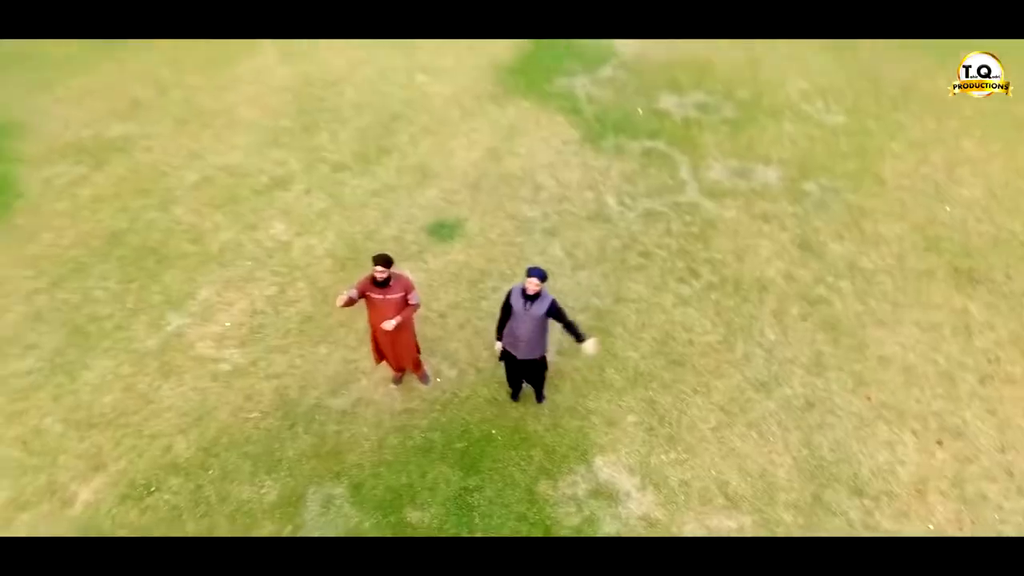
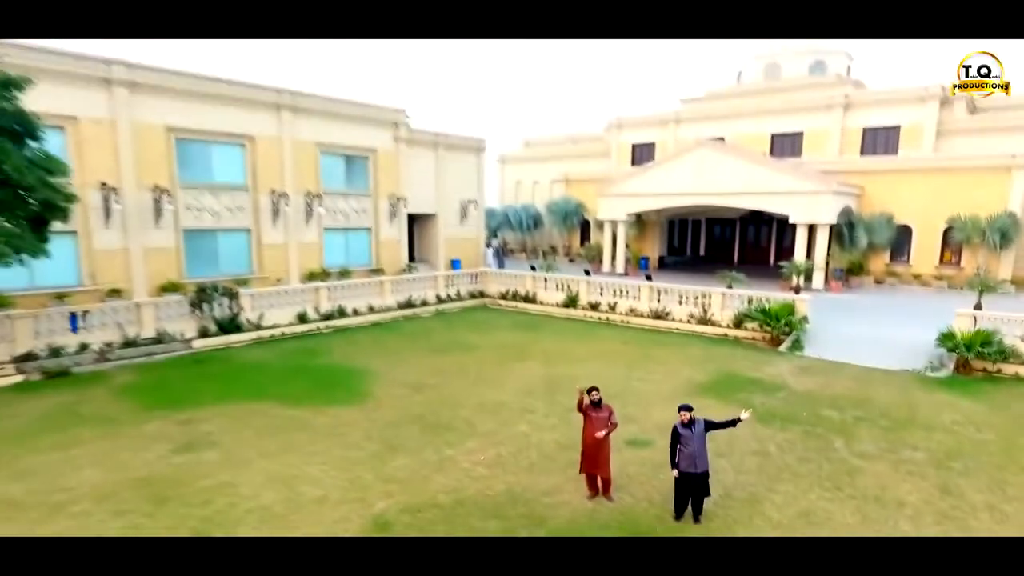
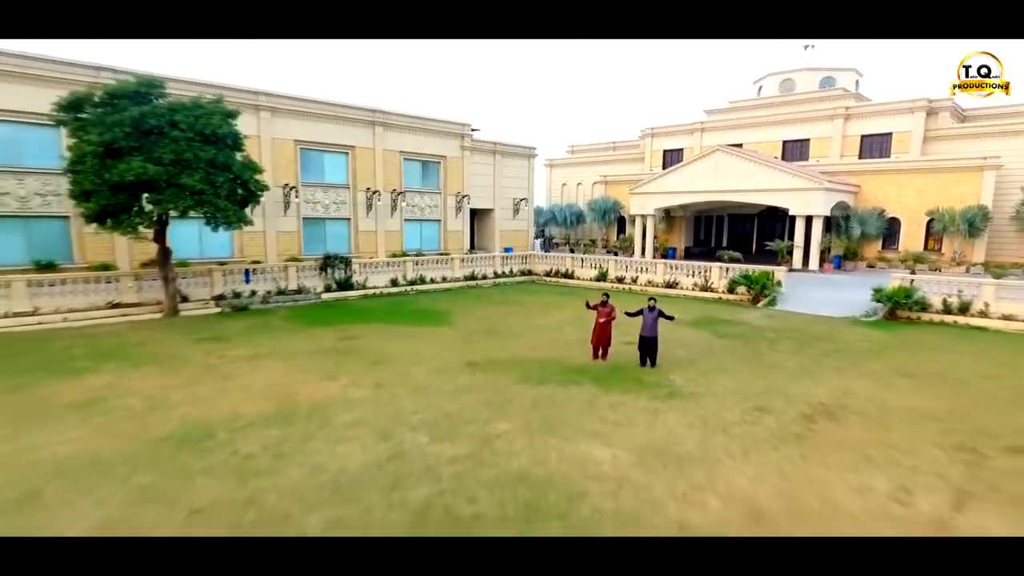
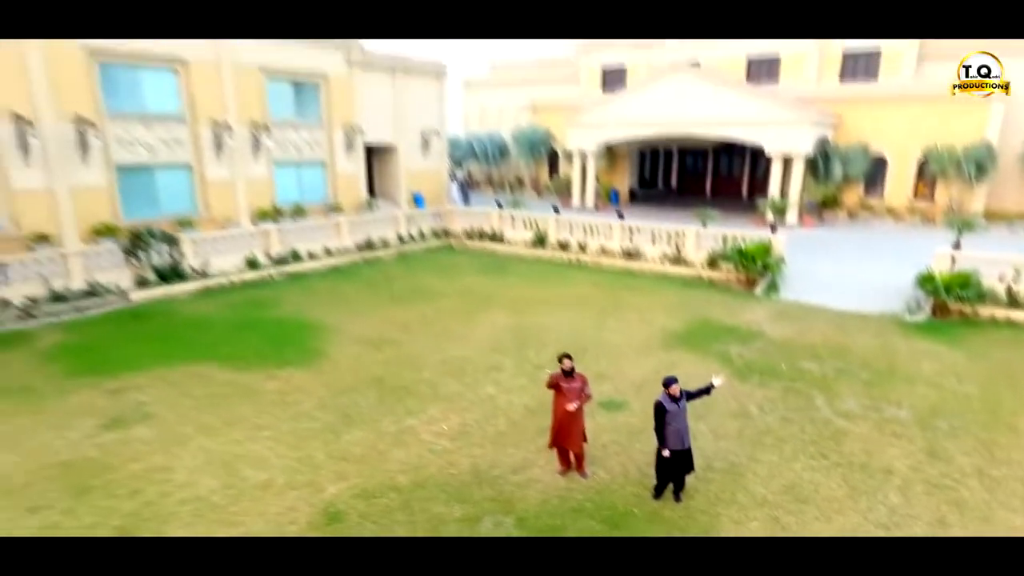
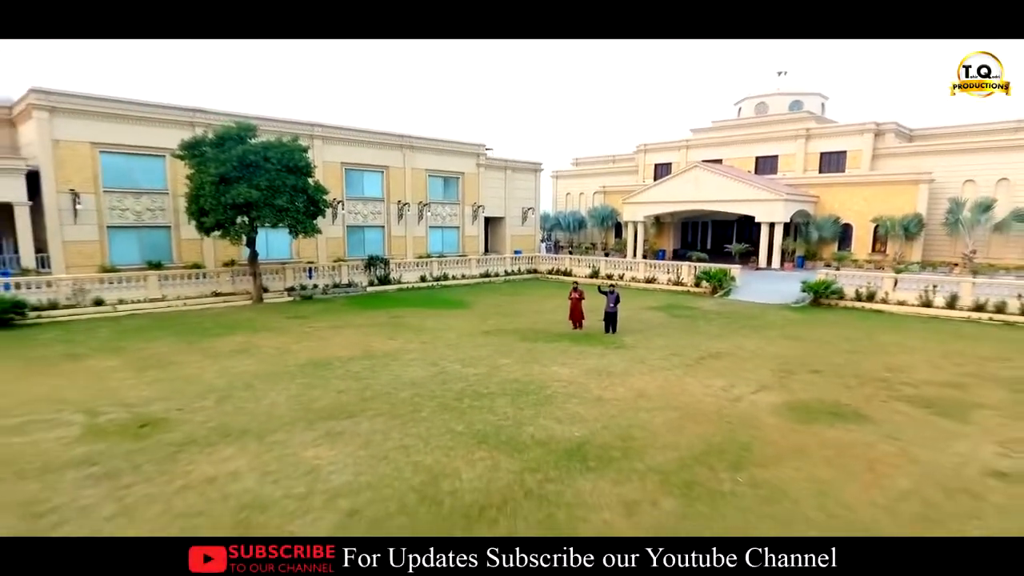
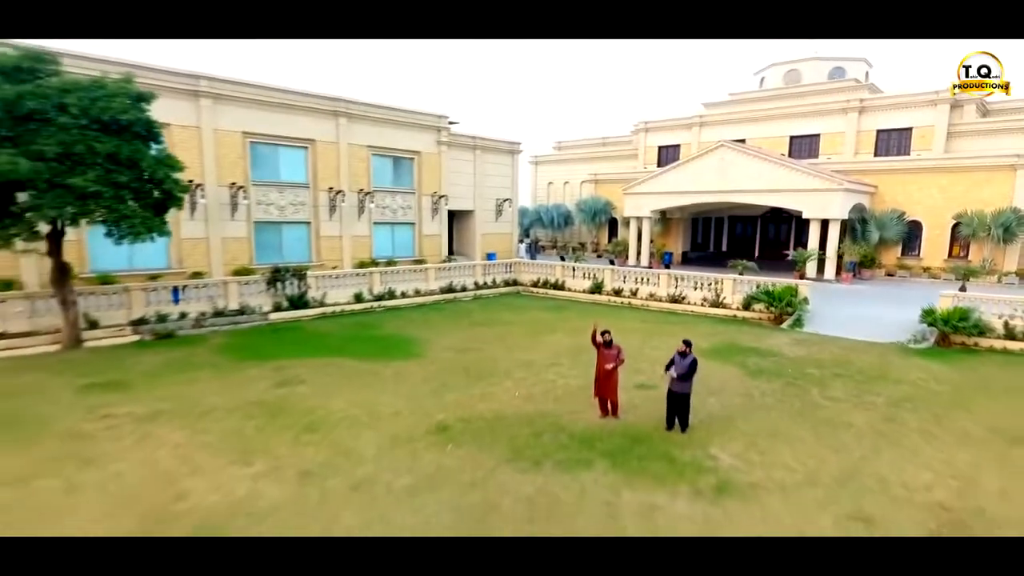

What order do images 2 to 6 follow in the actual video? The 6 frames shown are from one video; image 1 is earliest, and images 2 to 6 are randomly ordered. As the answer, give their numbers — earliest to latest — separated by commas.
4, 2, 6, 3, 5
